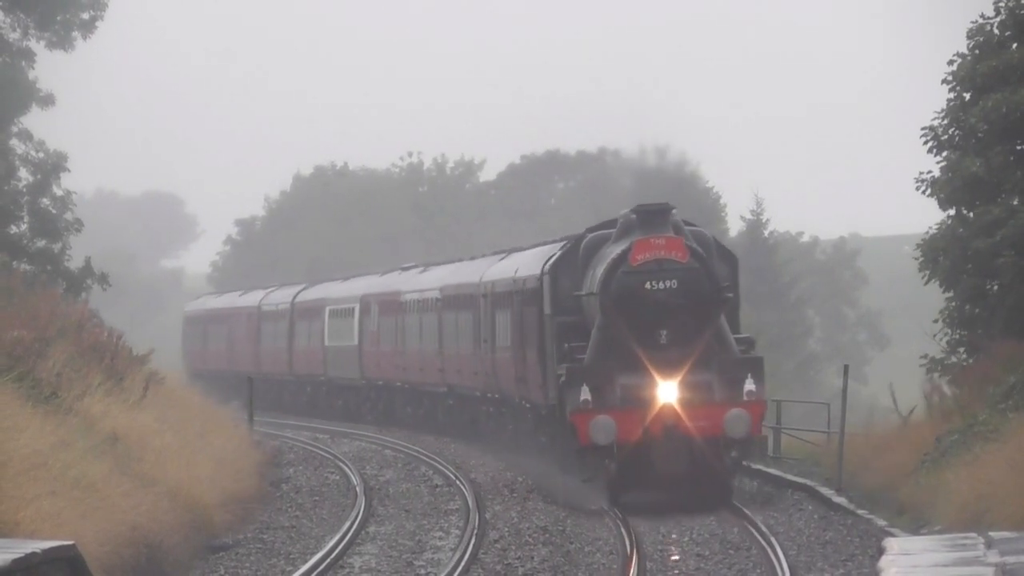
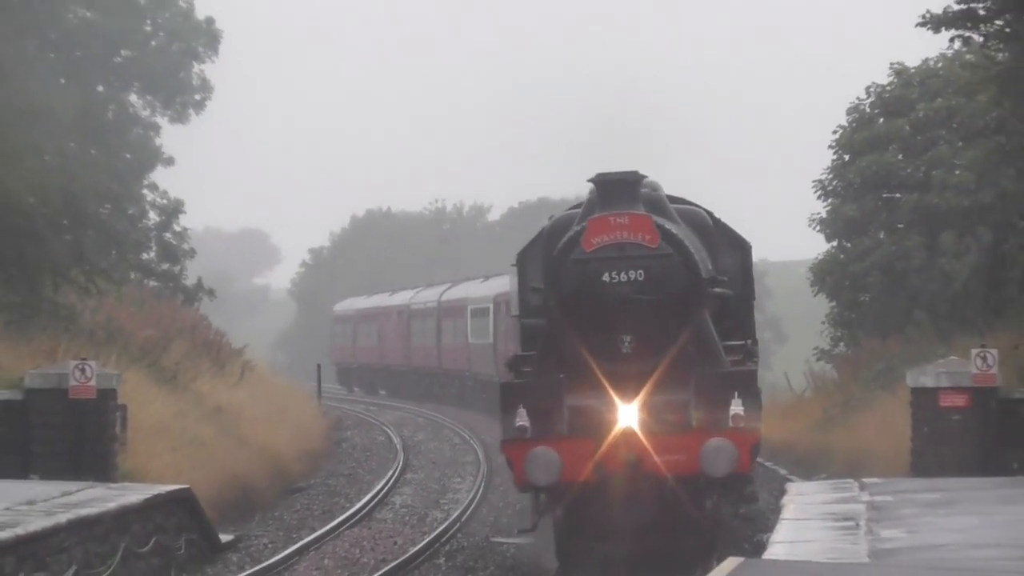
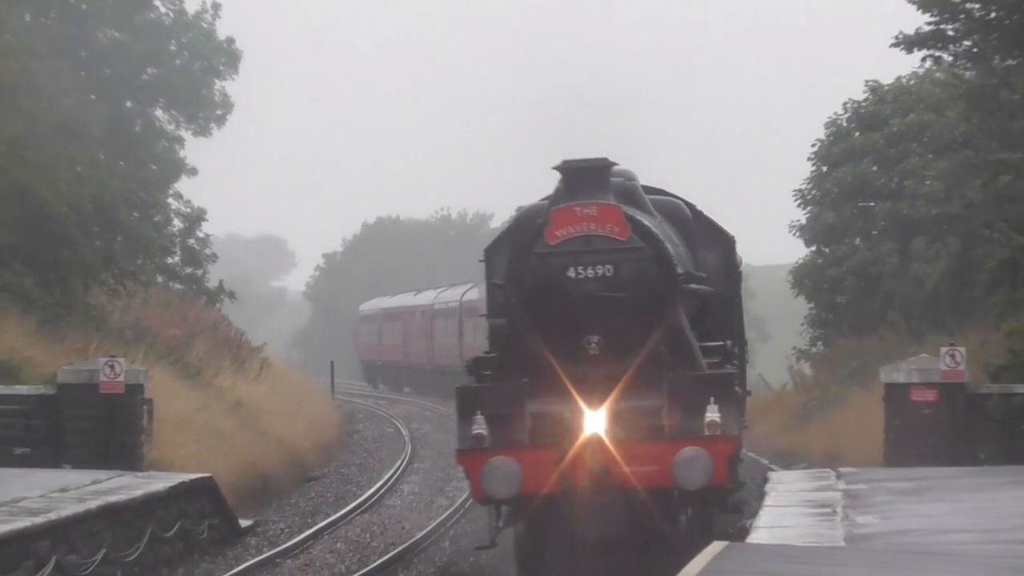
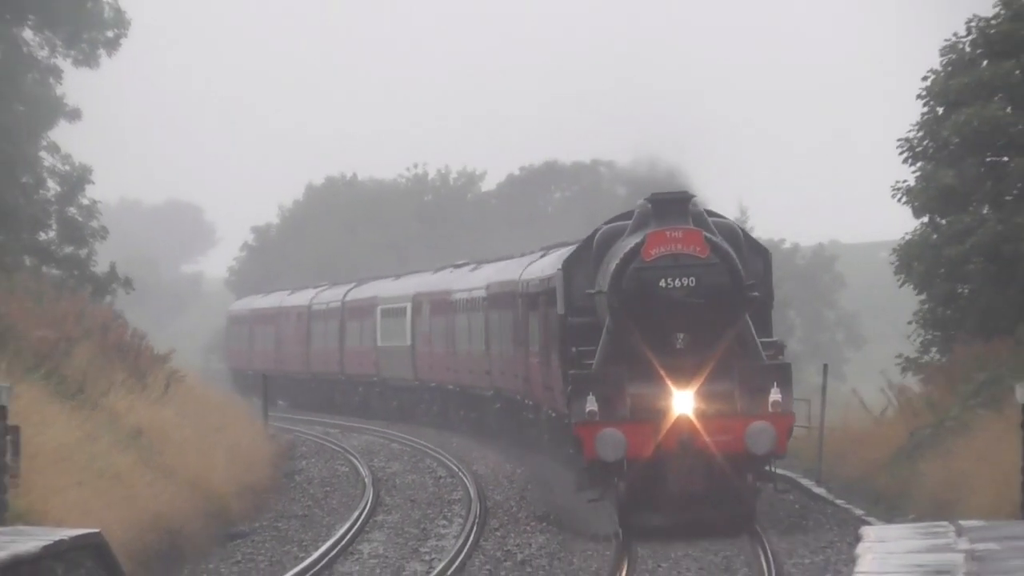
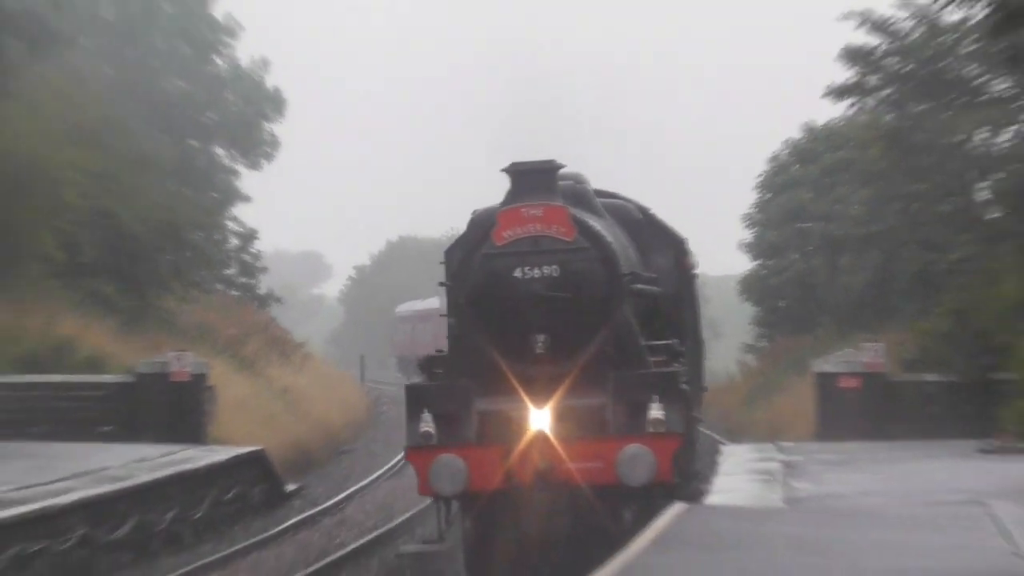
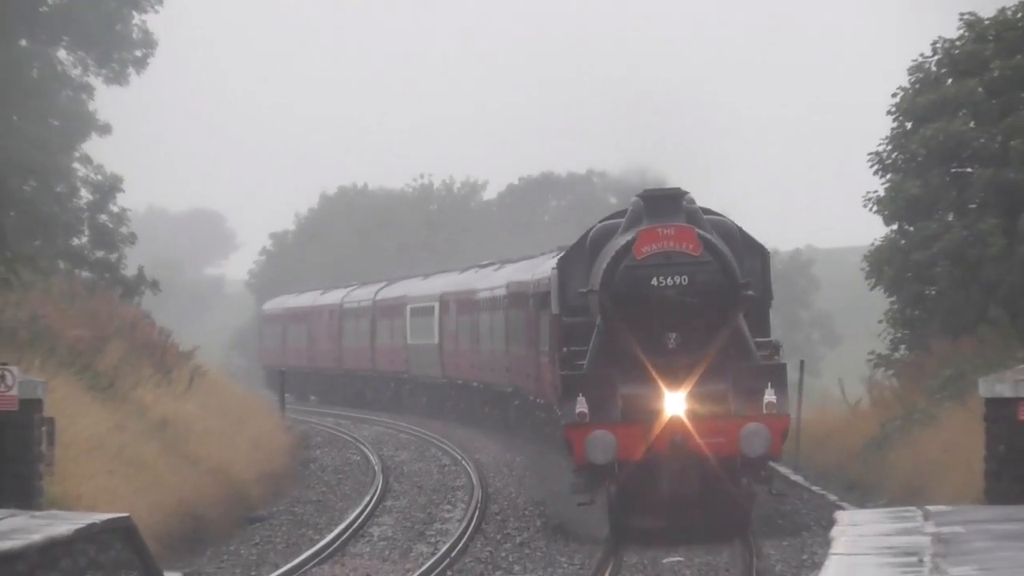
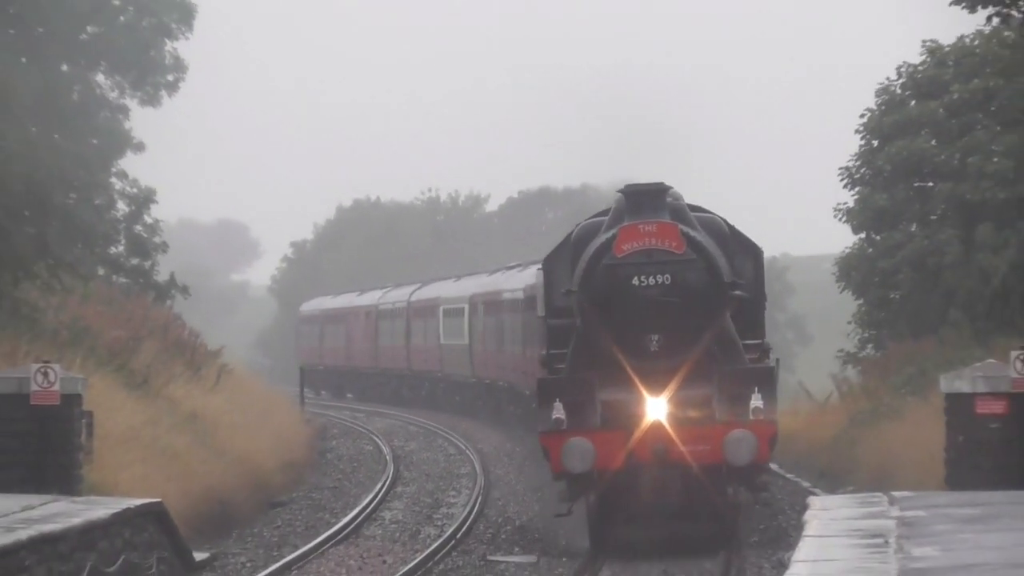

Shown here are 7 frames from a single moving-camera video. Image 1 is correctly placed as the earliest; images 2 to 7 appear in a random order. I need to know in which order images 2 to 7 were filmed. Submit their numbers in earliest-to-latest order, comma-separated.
4, 6, 7, 2, 3, 5
